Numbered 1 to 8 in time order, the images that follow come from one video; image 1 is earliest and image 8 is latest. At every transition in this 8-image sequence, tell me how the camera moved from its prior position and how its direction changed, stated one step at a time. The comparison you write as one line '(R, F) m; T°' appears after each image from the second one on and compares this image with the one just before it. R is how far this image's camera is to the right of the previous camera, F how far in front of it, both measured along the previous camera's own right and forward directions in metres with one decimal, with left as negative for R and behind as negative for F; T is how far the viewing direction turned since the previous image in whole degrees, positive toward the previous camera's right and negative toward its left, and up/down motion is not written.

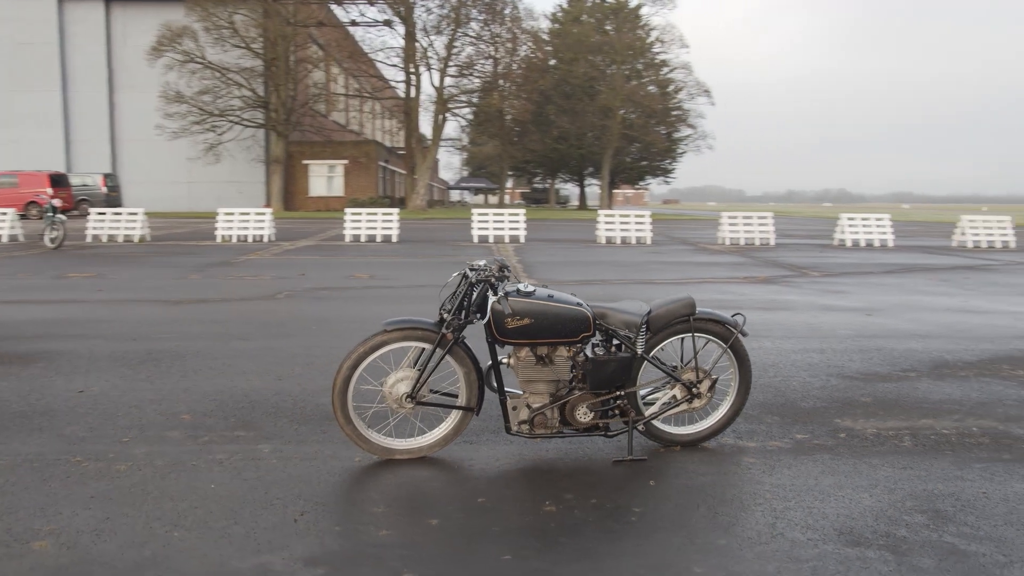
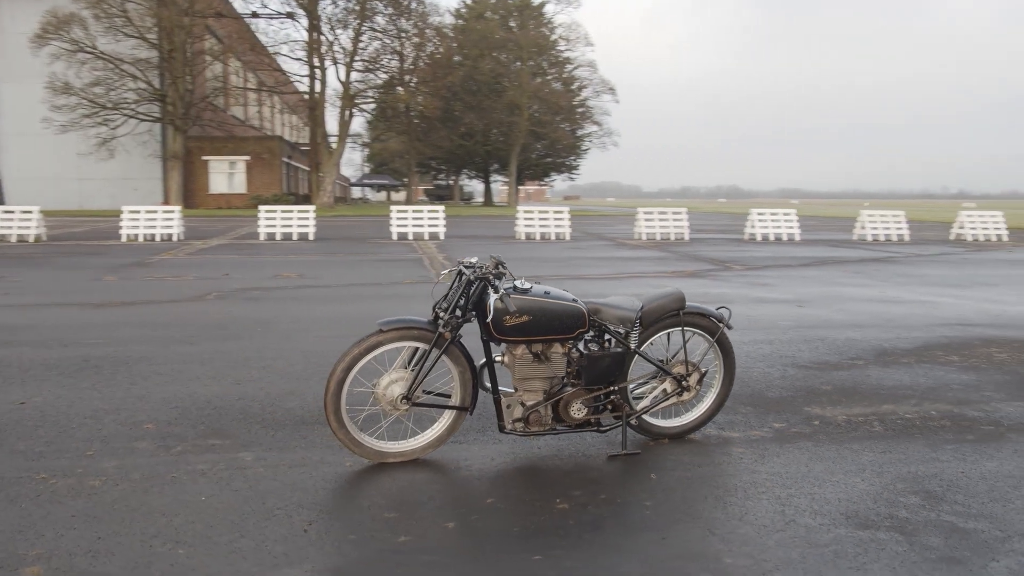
(-0.5, +0.1) m; +7°
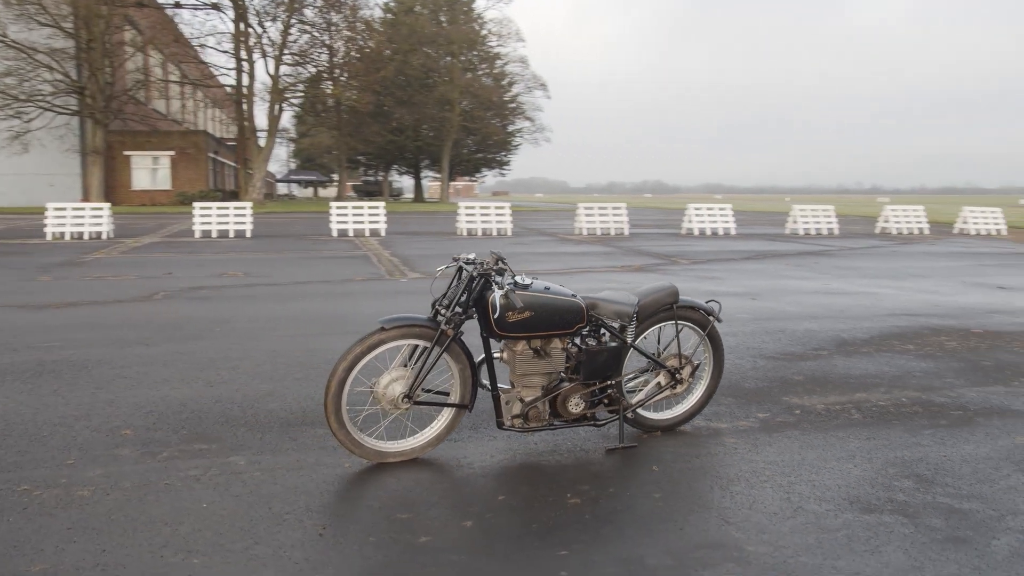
(-0.4, 0.0) m; +5°
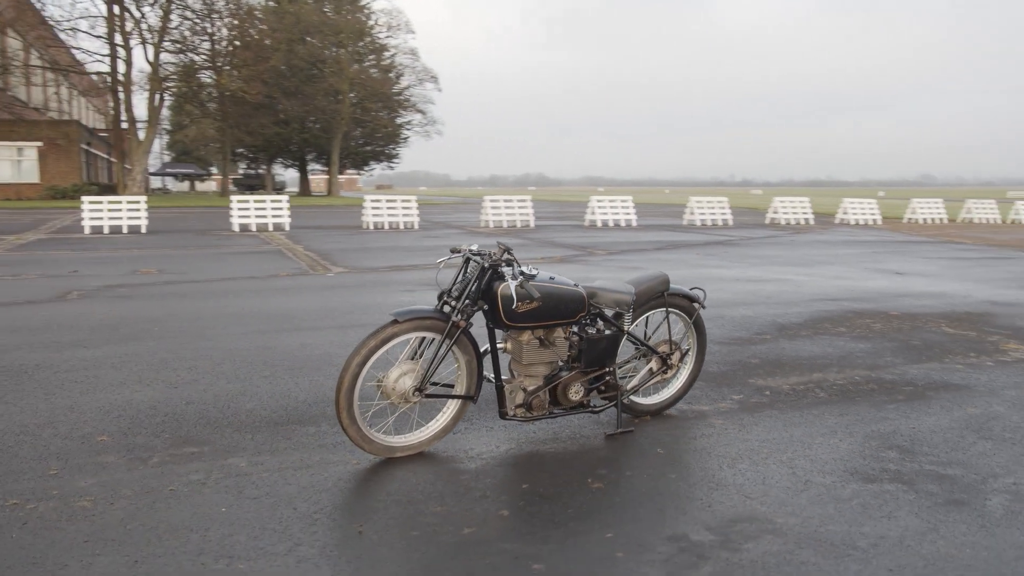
(-0.7, 0.0) m; +8°
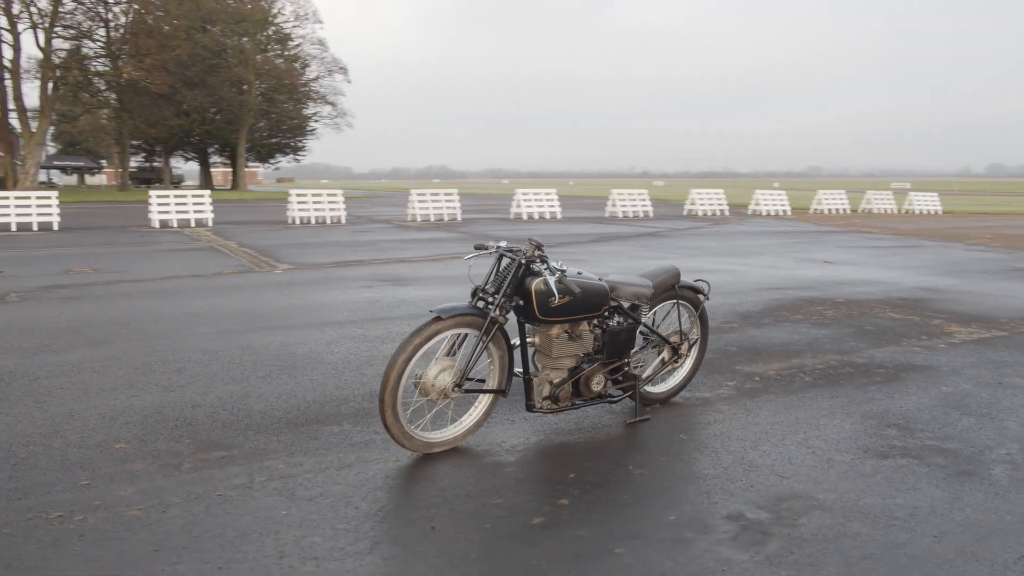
(-0.7, -0.1) m; +7°
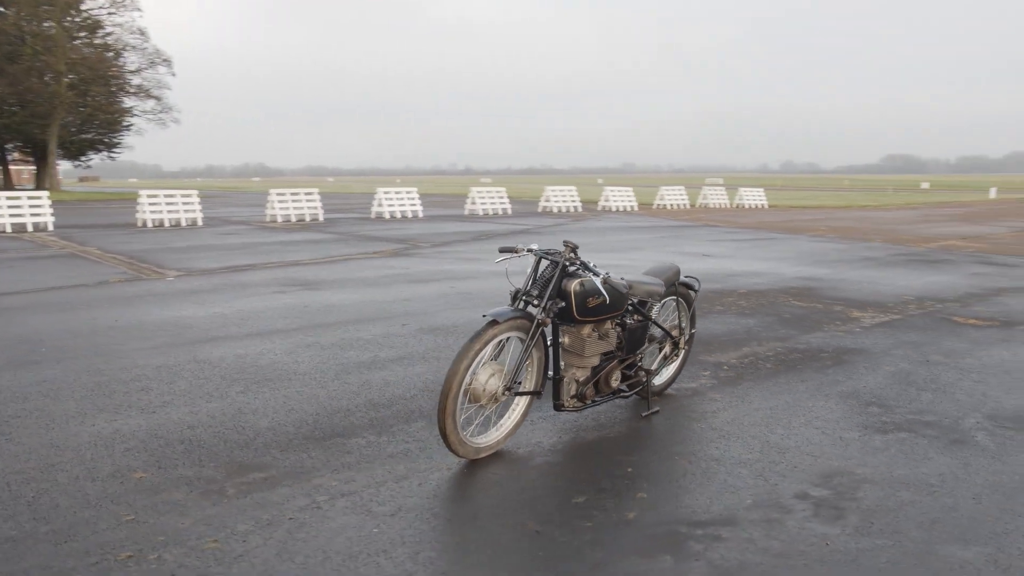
(-1.2, +0.1) m; +12°
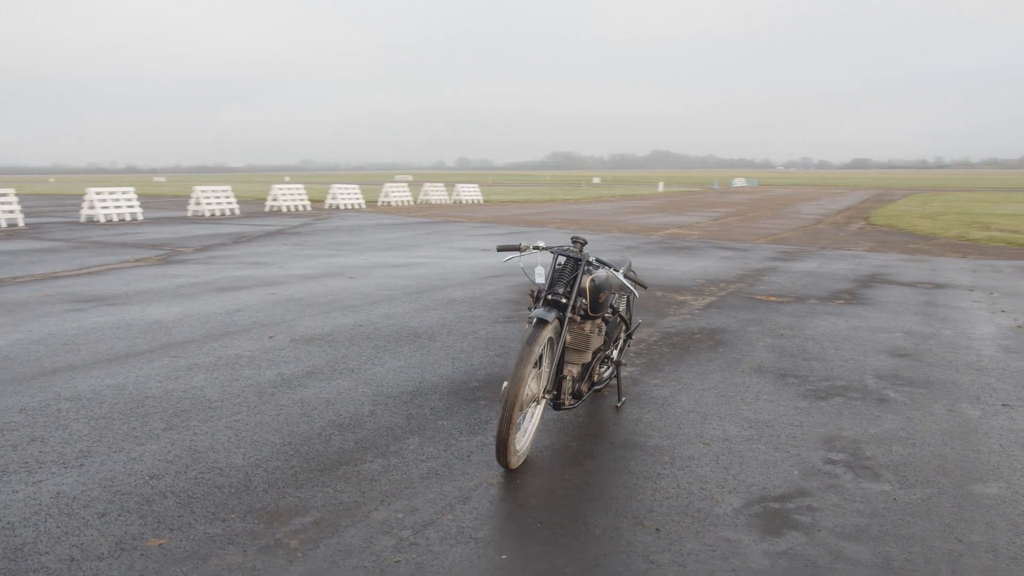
(-1.8, +0.5) m; +22°
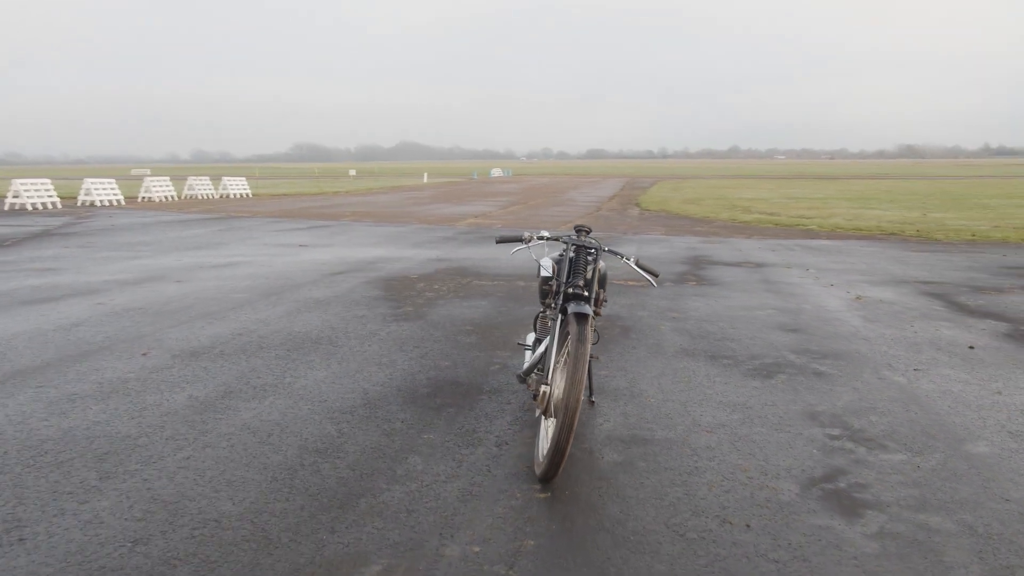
(-1.3, +0.6) m; +17°
